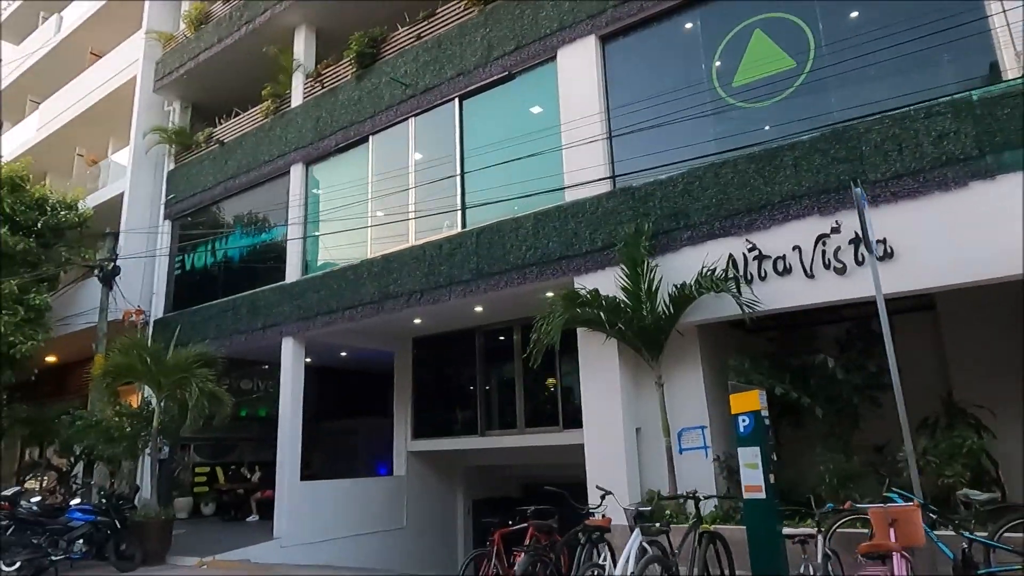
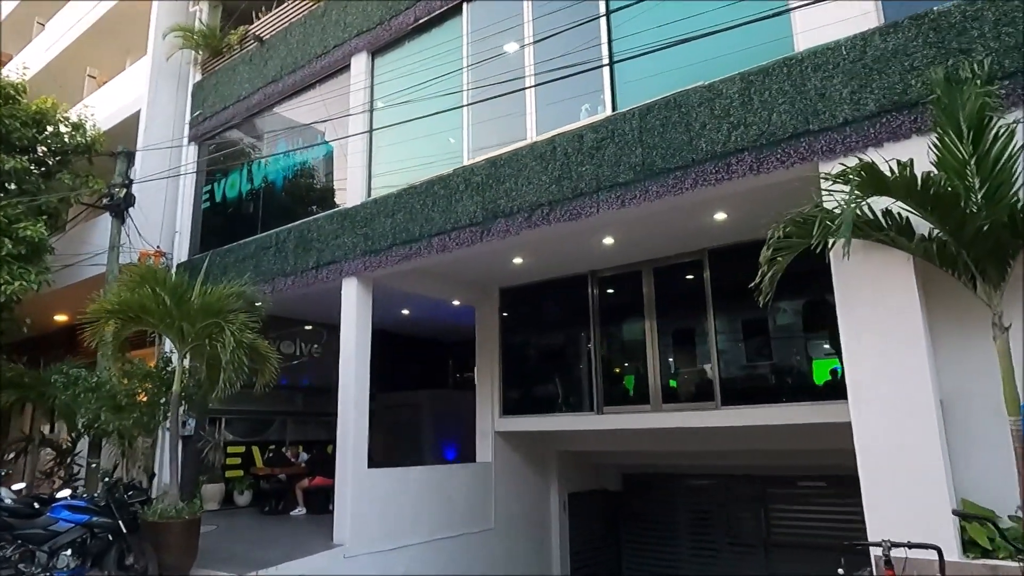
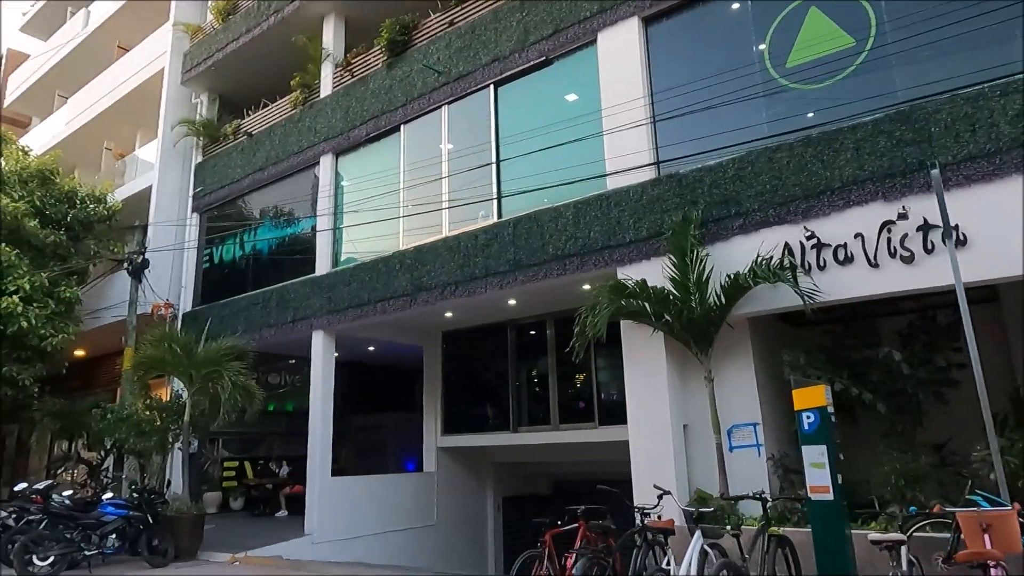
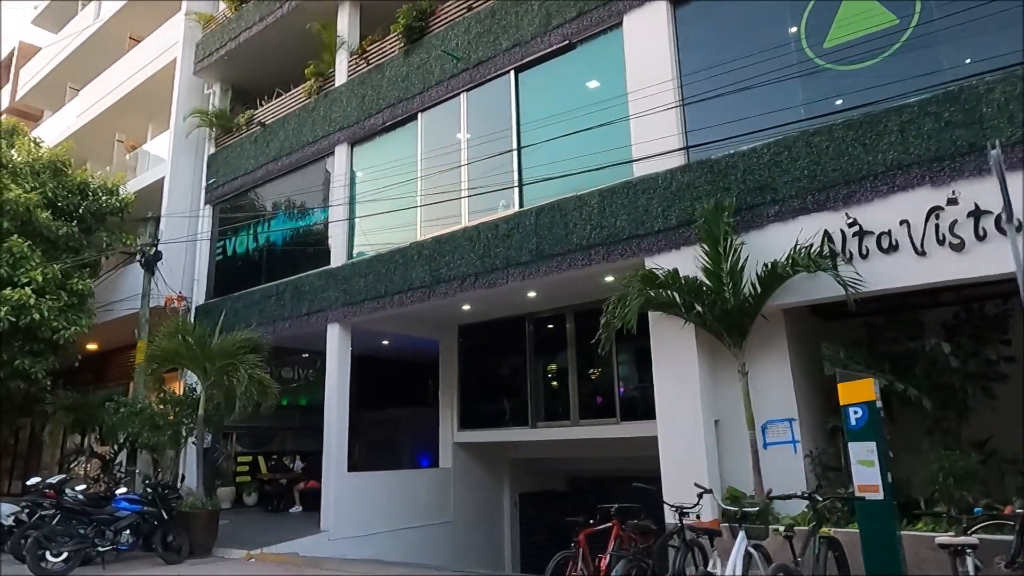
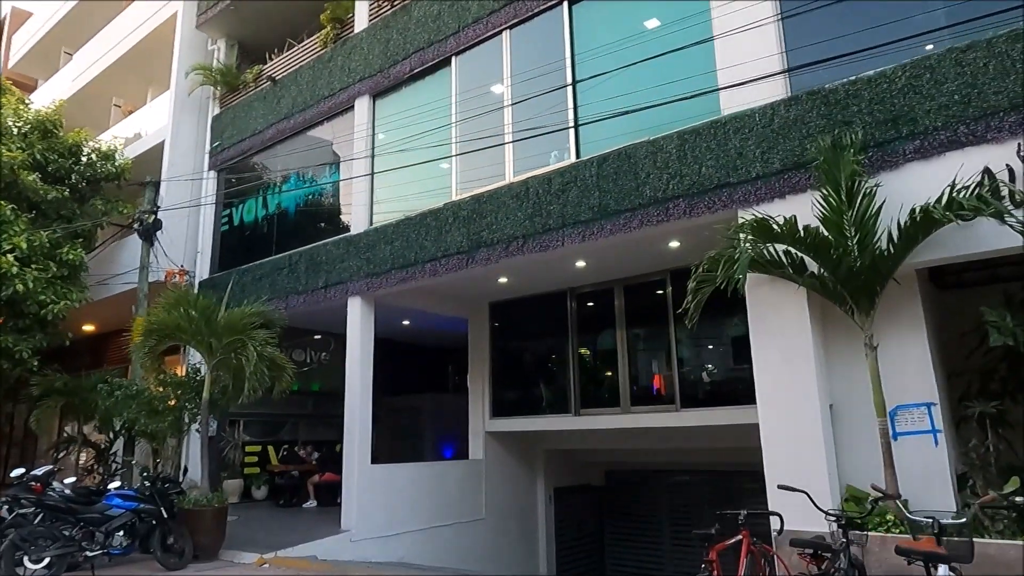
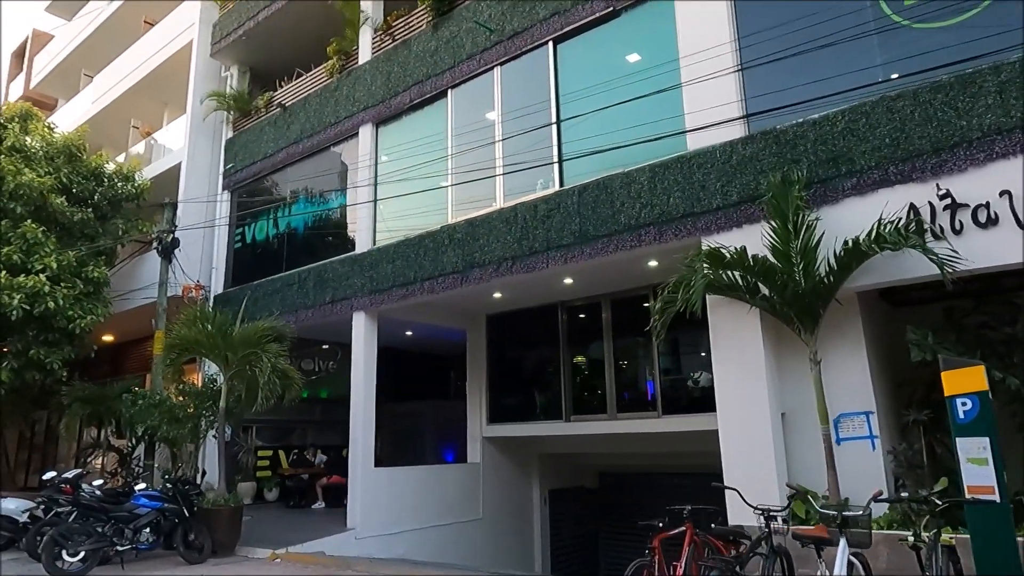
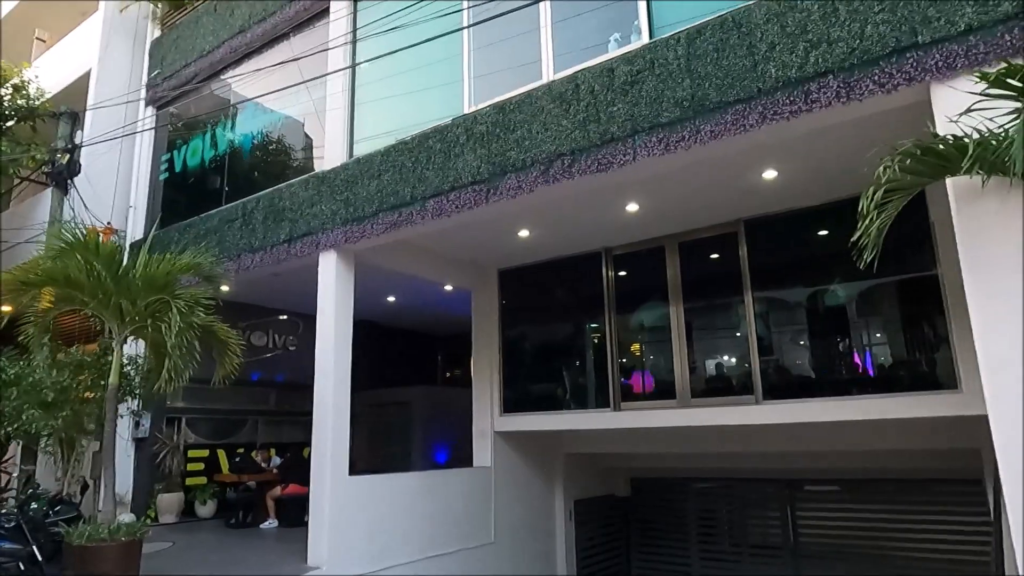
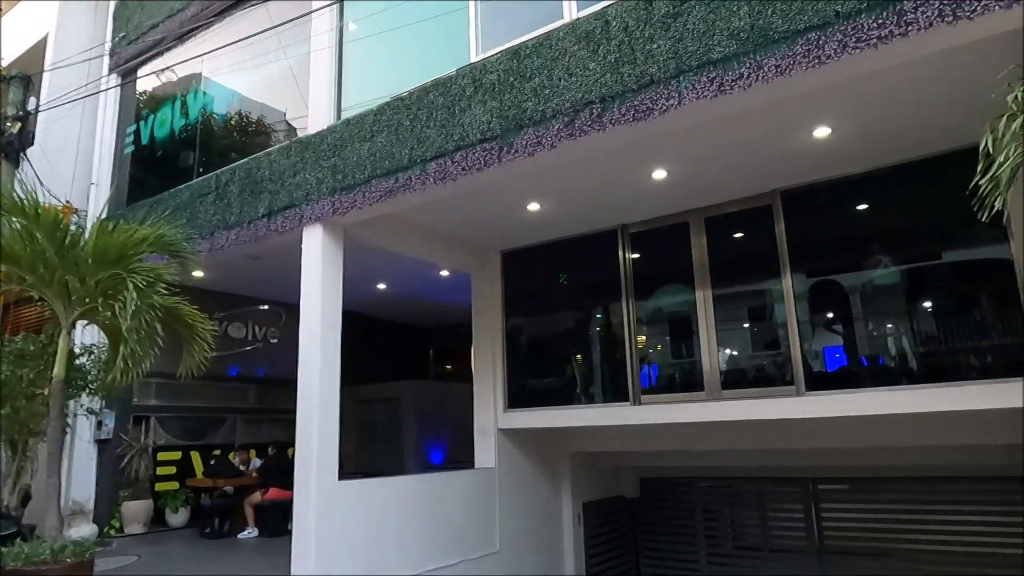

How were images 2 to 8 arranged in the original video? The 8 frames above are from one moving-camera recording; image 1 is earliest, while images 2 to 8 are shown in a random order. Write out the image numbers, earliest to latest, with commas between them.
3, 4, 6, 5, 2, 7, 8
